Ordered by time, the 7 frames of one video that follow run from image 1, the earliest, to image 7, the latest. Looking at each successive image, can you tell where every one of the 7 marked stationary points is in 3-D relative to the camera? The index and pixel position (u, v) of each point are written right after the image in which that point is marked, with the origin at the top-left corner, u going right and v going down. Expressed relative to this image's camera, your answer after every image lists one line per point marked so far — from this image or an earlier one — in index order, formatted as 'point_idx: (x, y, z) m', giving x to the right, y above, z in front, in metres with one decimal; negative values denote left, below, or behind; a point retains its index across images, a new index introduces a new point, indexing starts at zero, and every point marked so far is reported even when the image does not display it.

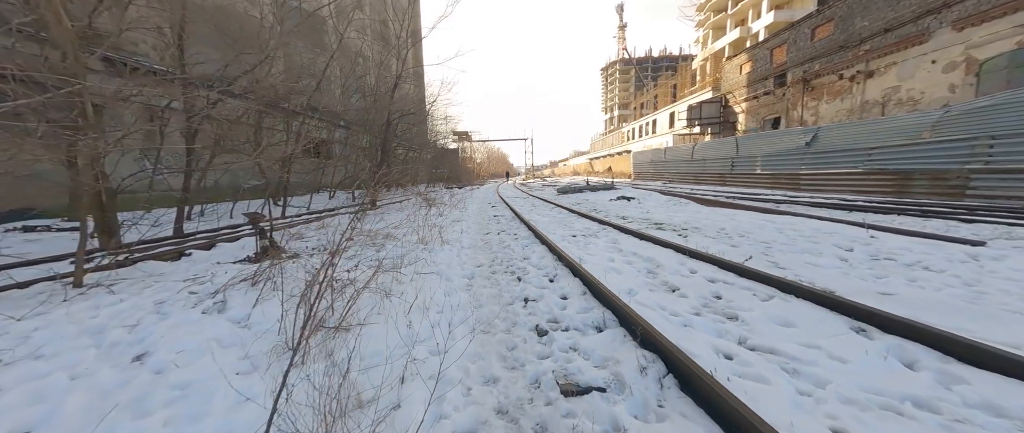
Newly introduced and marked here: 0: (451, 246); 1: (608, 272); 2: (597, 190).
0: (-1.1, -0.6, +6.3) m
1: (+1.1, -0.6, +4.0) m
2: (+4.3, +1.3, +17.7) m
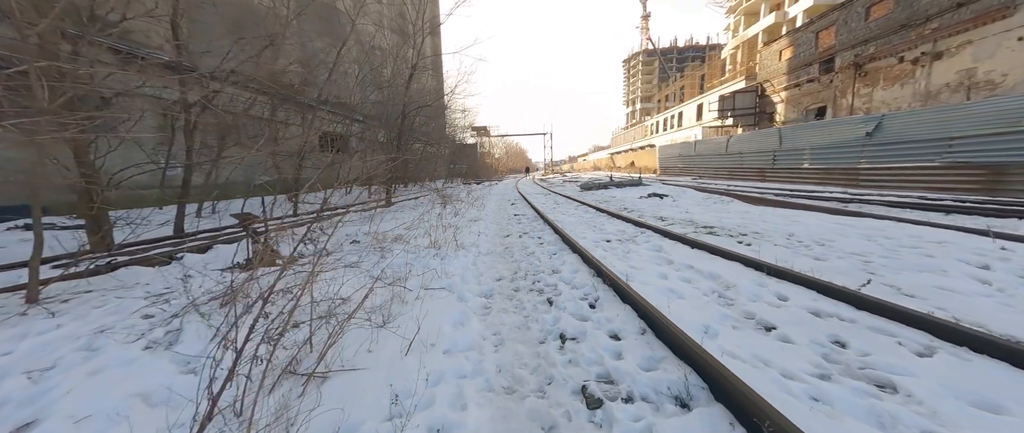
0: (-0.7, -0.6, +5.5) m
1: (+1.4, -0.7, +3.1) m
2: (+5.3, +1.4, +16.6) m
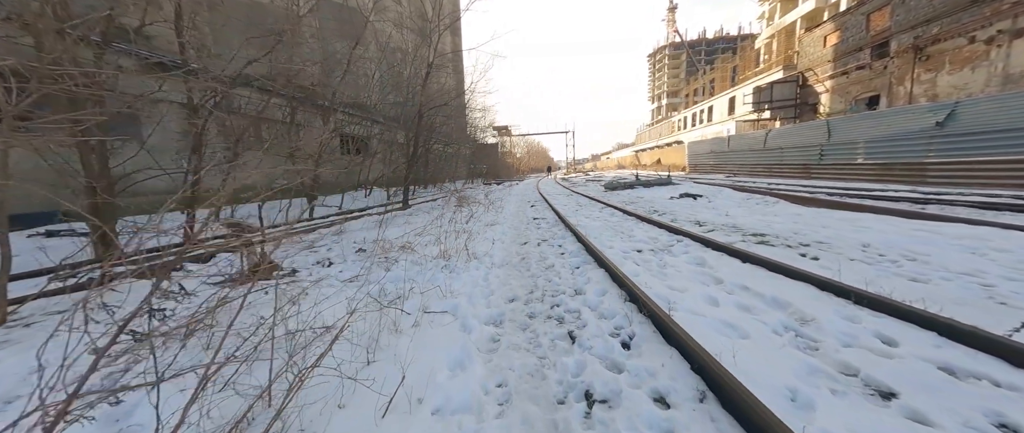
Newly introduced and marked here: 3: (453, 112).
0: (-0.5, -0.7, +4.9) m
1: (+1.5, -0.8, +2.4) m
2: (+6.2, +1.4, +15.6) m
3: (-2.8, +5.2, +17.6) m
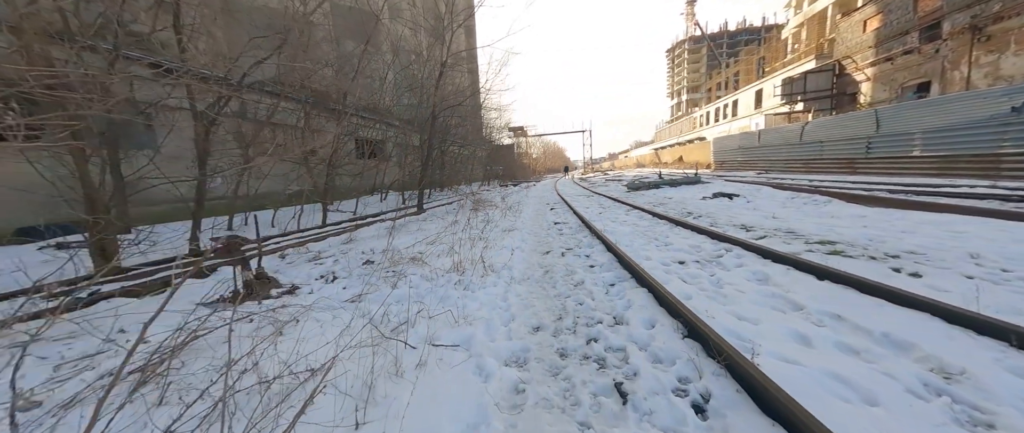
0: (-0.2, -0.8, +4.3) m
1: (+1.6, -0.9, +1.7) m
2: (+7.0, +1.3, +14.7) m
3: (-2.0, +5.1, +17.2) m
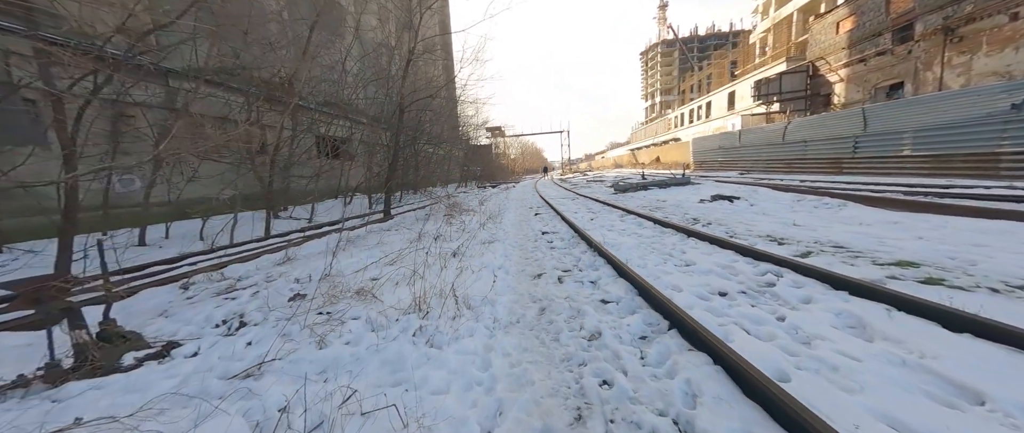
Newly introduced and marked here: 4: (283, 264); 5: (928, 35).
0: (-0.3, -0.9, +3.1) m
1: (+1.6, -1.0, +0.6) m
2: (+6.1, +1.2, +13.8) m
3: (-3.1, +4.8, +15.8) m
4: (-3.4, -0.7, +5.1) m
5: (+20.9, +9.1, +17.5) m
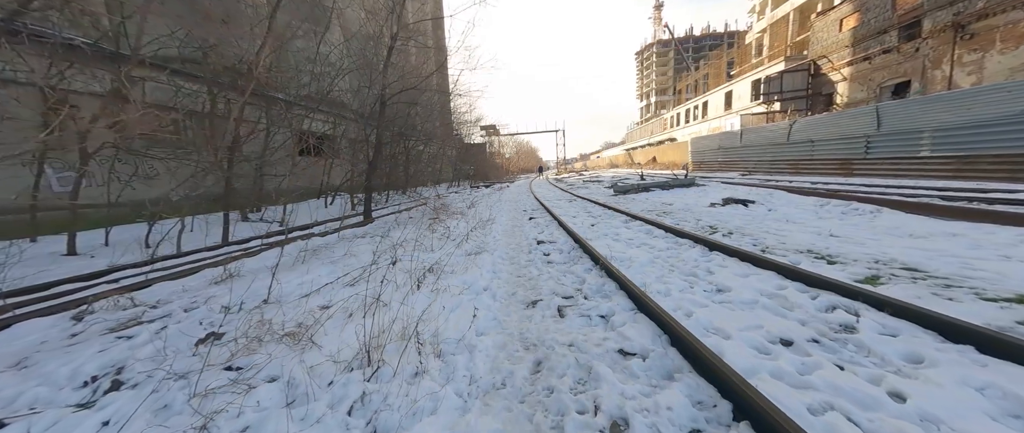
0: (-0.5, -1.1, +2.2) m
1: (+1.6, -1.2, -0.3) m
2: (+5.9, +1.1, +13.0) m
3: (-3.3, +4.8, +14.8) m
4: (-3.5, -0.8, +4.2) m
5: (+20.6, +8.9, +16.9) m
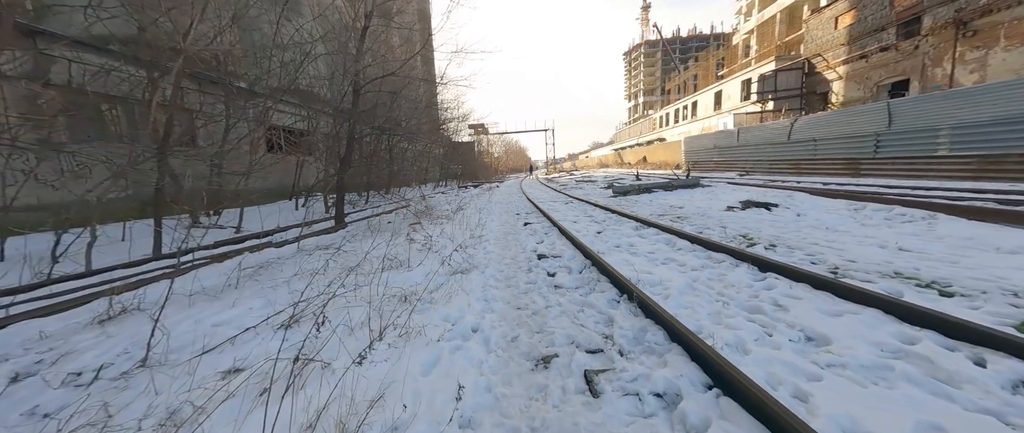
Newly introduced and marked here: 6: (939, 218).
0: (-0.4, -1.2, +1.1) m
1: (+1.7, -1.3, -1.3) m
2: (+5.6, +1.0, +12.1) m
3: (-3.7, +4.6, +13.6) m
4: (-3.5, -0.9, +3.0) m
5: (+20.1, +8.9, +16.5) m
6: (+6.7, 0.0, +5.5) m
